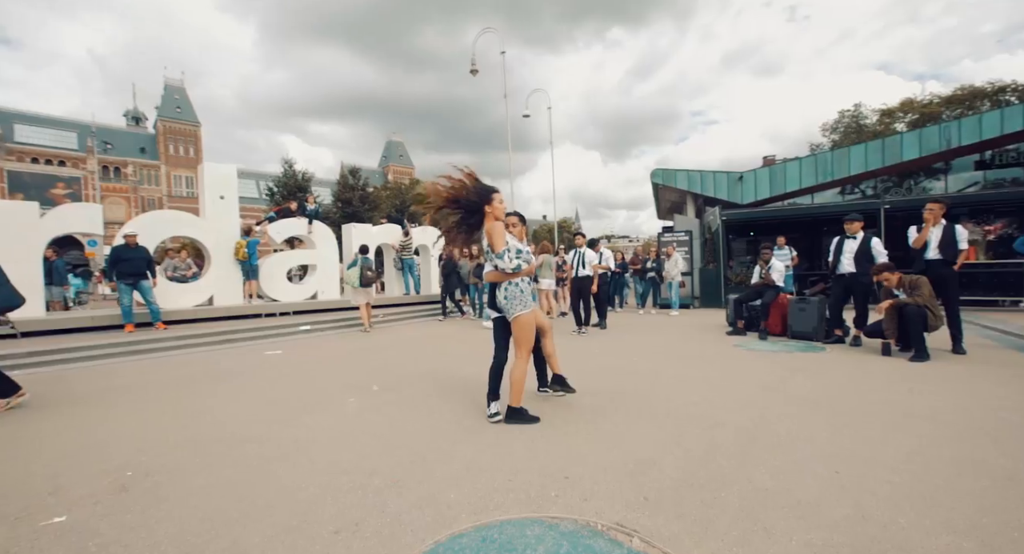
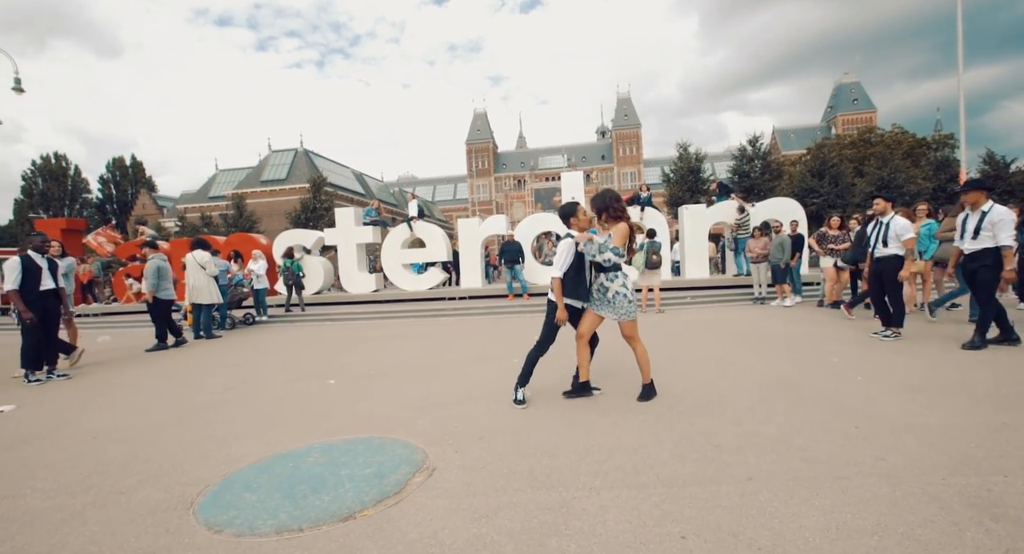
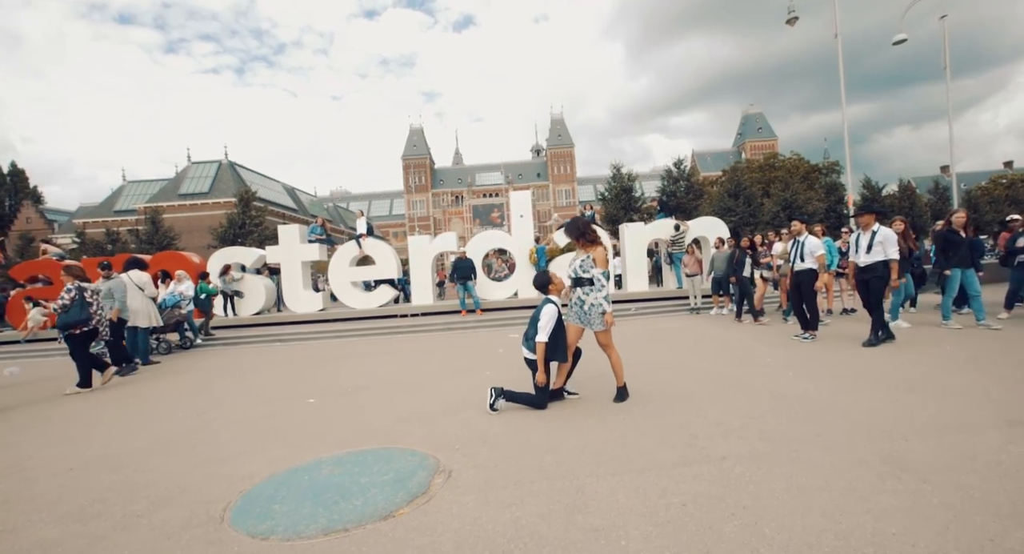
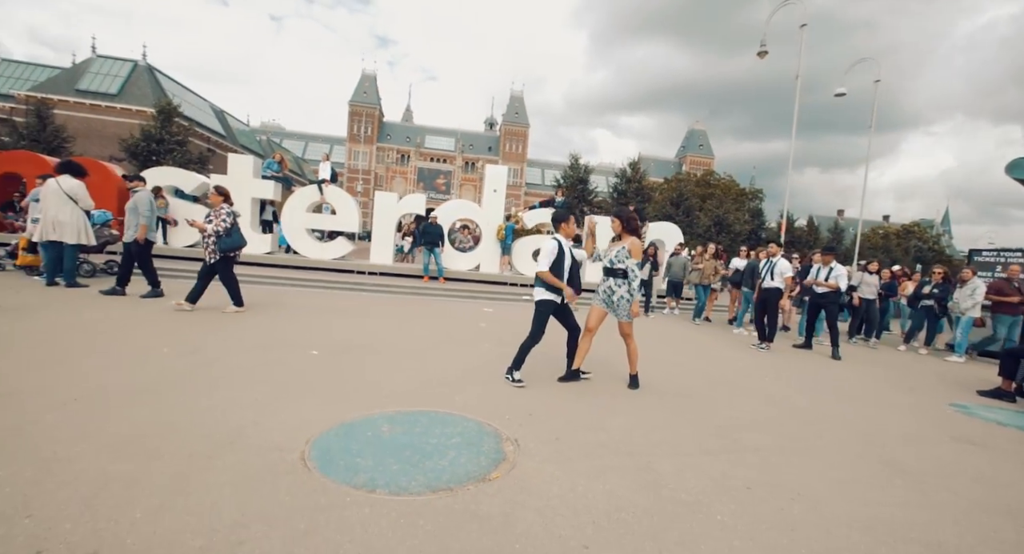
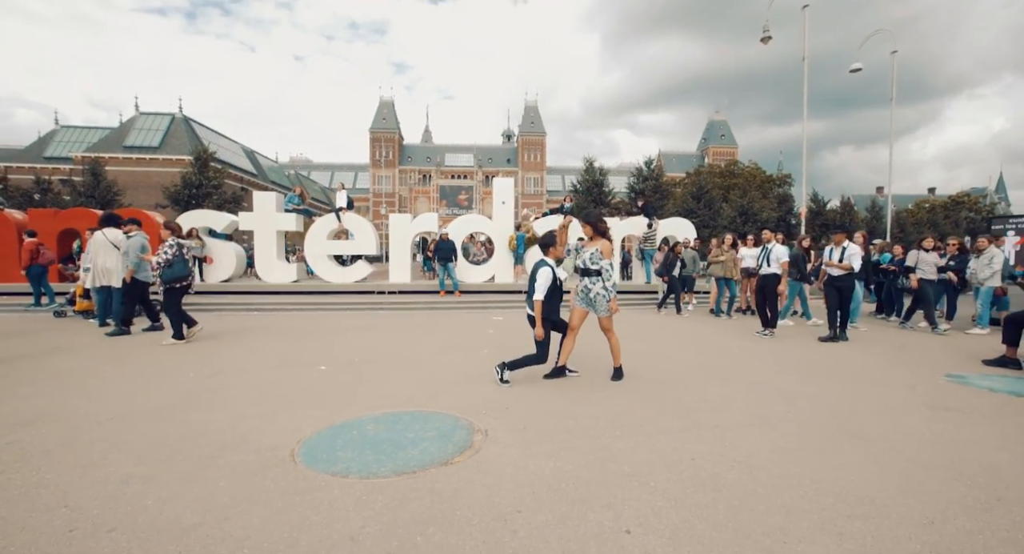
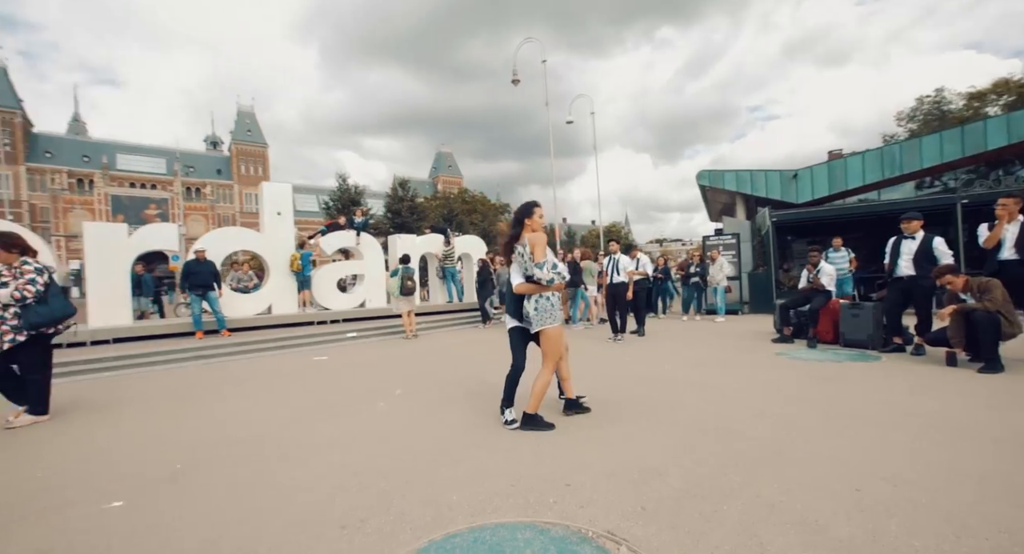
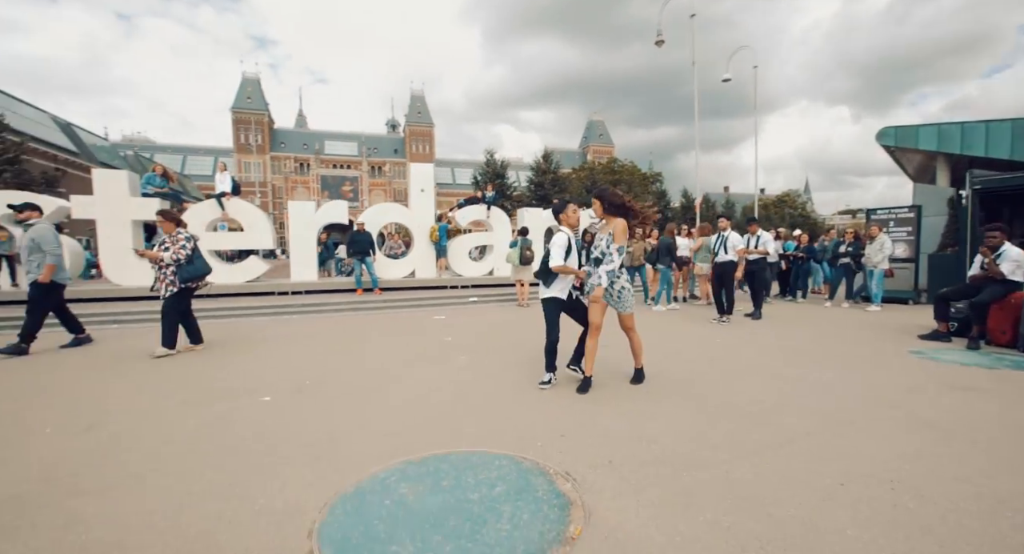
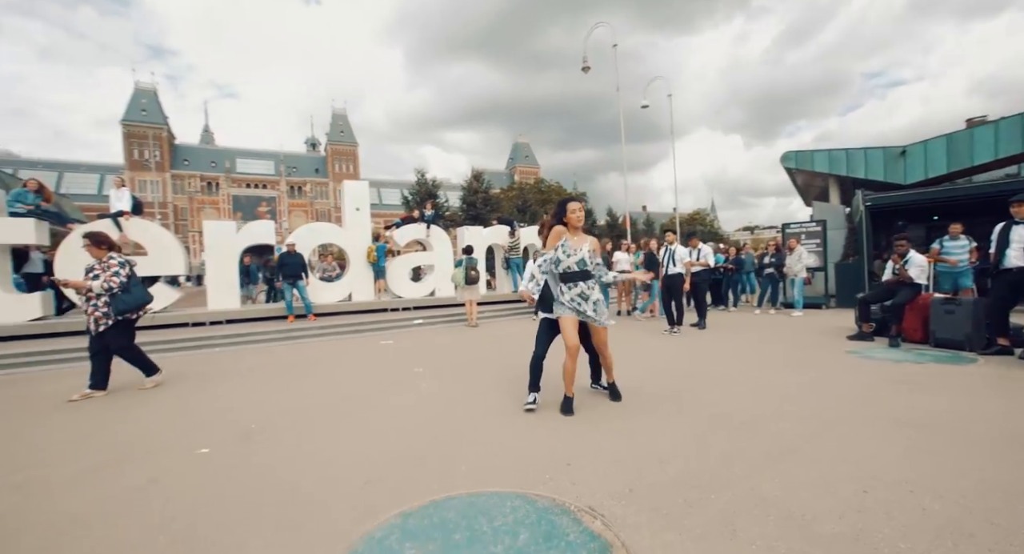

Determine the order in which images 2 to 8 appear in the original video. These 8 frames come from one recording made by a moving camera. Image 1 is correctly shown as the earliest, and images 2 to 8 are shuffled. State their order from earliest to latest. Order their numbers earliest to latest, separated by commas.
6, 8, 7, 4, 5, 3, 2
